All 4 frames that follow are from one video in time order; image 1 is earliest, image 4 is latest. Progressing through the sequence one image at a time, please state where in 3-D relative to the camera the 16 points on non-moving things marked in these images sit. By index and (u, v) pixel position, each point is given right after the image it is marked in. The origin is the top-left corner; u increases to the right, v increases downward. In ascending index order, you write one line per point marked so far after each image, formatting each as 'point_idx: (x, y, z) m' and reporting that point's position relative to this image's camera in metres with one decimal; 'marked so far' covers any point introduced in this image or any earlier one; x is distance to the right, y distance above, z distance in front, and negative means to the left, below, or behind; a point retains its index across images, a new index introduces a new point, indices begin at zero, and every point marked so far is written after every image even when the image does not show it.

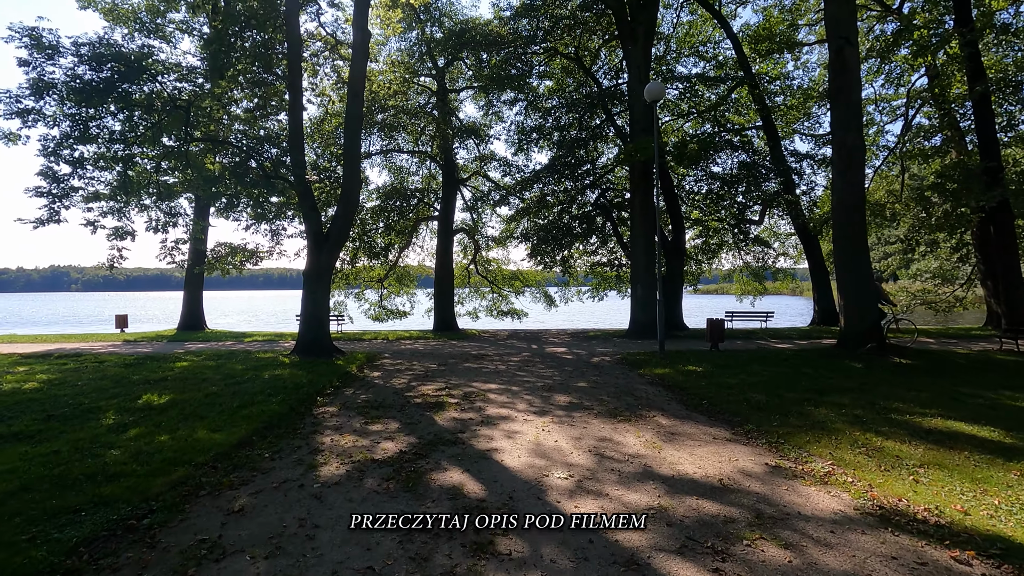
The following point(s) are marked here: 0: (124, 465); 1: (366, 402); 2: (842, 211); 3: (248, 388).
0: (-3.5, -1.6, +4.8) m
1: (-2.1, -1.6, +7.5) m
2: (+7.1, +1.6, +11.4) m
3: (-4.1, -1.5, +8.2) m
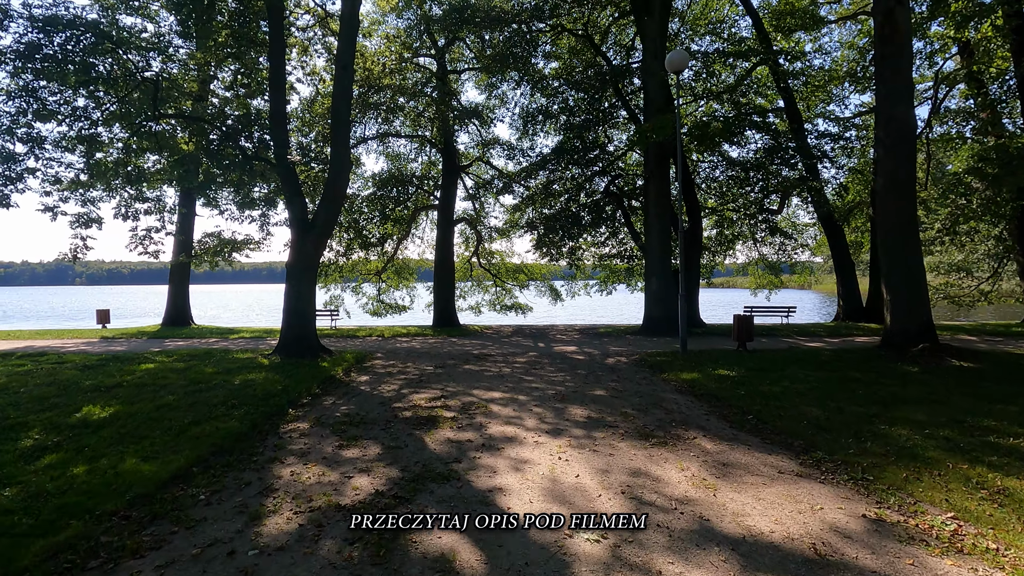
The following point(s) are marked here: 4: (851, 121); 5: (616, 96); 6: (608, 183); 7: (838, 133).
0: (-3.4, -1.5, +3.6) m
1: (-2.0, -1.5, +6.3) m
2: (+7.2, +1.8, +10.2) m
3: (-4.0, -1.4, +7.1) m
4: (+12.5, +6.2, +19.6) m
5: (+3.7, +6.8, +18.7) m
6: (+3.5, +3.8, +19.3) m
7: (+11.3, +5.4, +18.0) m
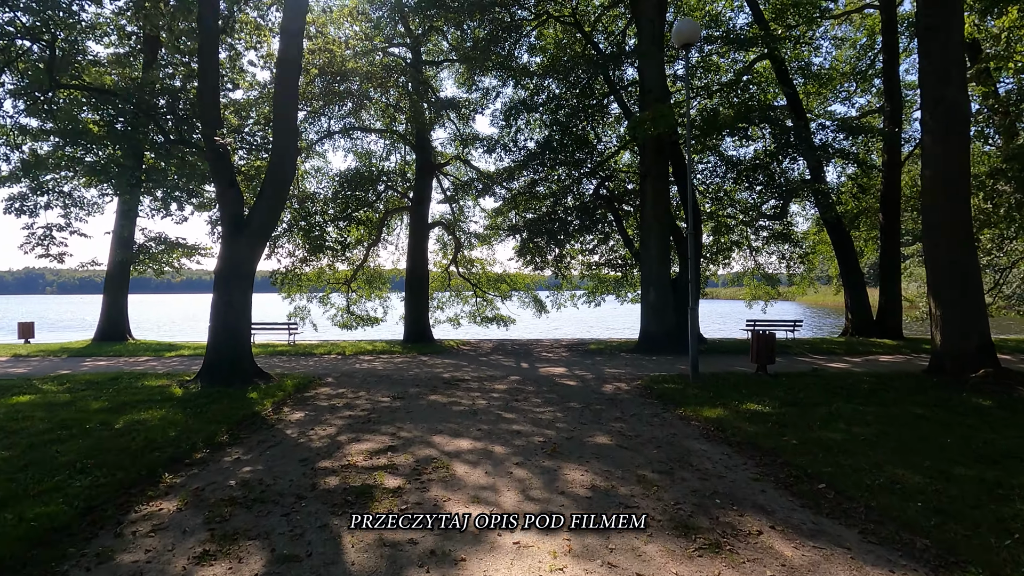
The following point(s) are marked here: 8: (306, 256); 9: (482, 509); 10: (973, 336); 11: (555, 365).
0: (-3.6, -1.6, +1.6) m
1: (-2.2, -1.6, +4.4) m
2: (+6.8, +1.6, +8.5) m
3: (-4.3, -1.6, +5.0) m
4: (+11.8, +5.7, +18.3) m
5: (+3.0, +6.4, +17.1) m
6: (+2.8, +3.4, +17.6) m
7: (+10.7, +5.0, +16.5) m
8: (-7.2, +1.1, +18.7) m
9: (-0.2, -1.6, +3.9) m
10: (+7.3, -0.7, +8.4) m
11: (+0.9, -1.7, +11.6) m
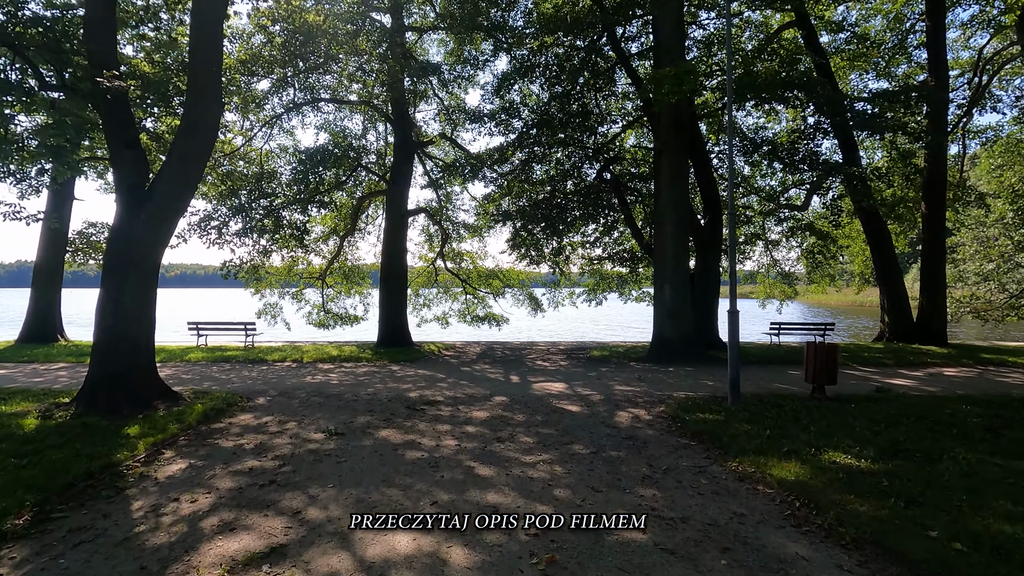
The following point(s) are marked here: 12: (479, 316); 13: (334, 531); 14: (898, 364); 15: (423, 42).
0: (-3.7, -1.5, -0.6) m
1: (-2.4, -1.6, +2.2) m
2: (+6.6, +1.6, +6.4) m
3: (-4.5, -1.5, +2.8) m
4: (+11.6, +5.8, +16.1) m
5: (+2.8, +6.5, +14.9) m
6: (+2.6, +3.5, +15.4) m
7: (+10.5, +5.1, +14.4) m
8: (-7.5, +1.3, +16.4) m
9: (-0.4, -1.6, +1.7) m
10: (+7.1, -0.7, +6.2) m
11: (+0.7, -1.6, +9.4) m
12: (-1.3, -1.0, +19.7) m
13: (-1.2, -1.6, +3.5) m
14: (+8.0, -1.6, +11.0) m
15: (-2.9, +8.1, +17.5) m
